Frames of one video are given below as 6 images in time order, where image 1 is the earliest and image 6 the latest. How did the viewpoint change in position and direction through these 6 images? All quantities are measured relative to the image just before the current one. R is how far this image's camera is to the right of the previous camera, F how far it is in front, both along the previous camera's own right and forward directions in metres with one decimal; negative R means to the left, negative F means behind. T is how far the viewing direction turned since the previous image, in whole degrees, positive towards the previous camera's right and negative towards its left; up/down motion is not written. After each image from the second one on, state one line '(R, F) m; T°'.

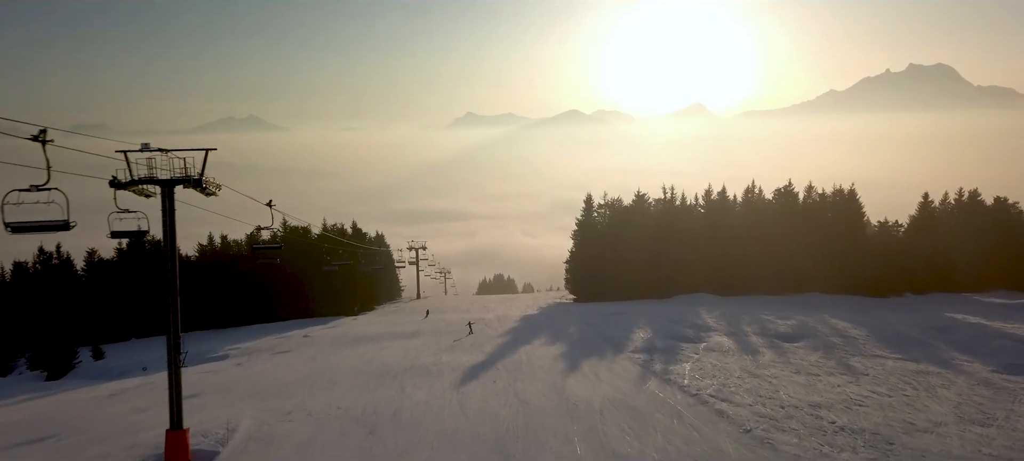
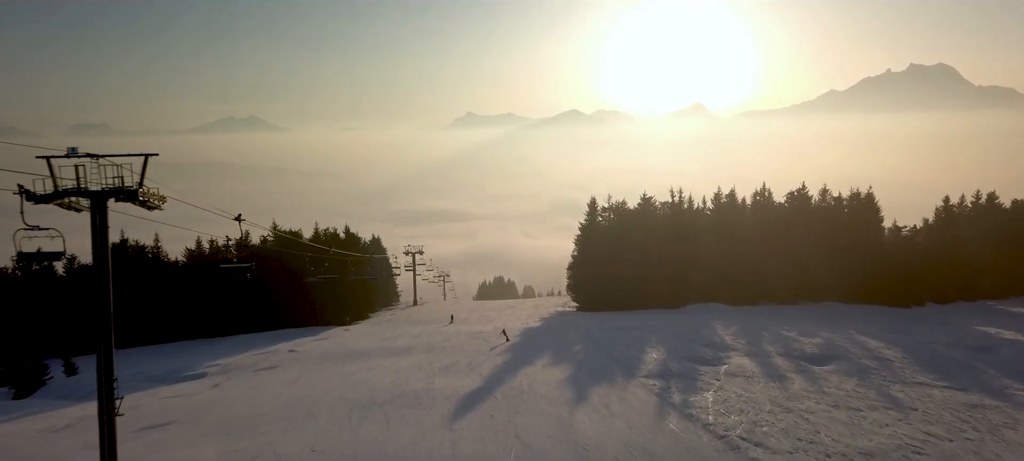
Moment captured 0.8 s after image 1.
(0.0, +1.8) m; 0°
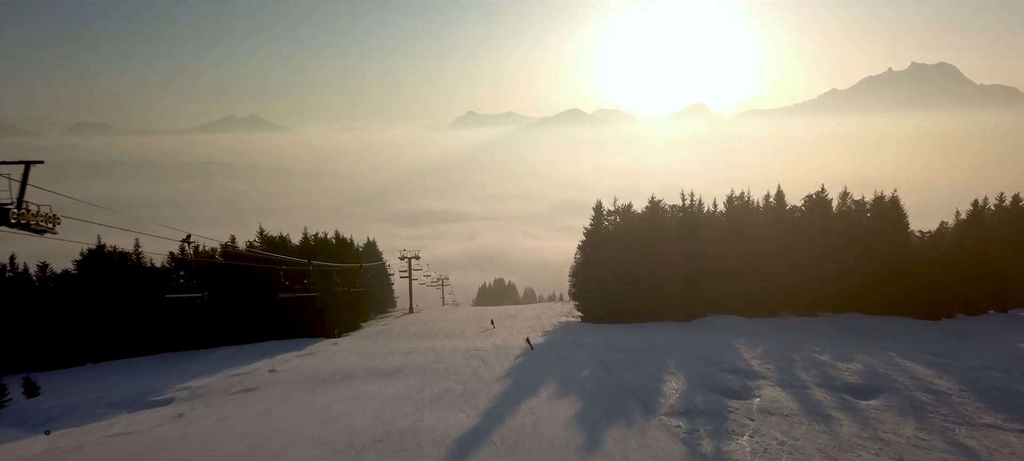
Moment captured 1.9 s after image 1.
(0.0, +2.2) m; 0°
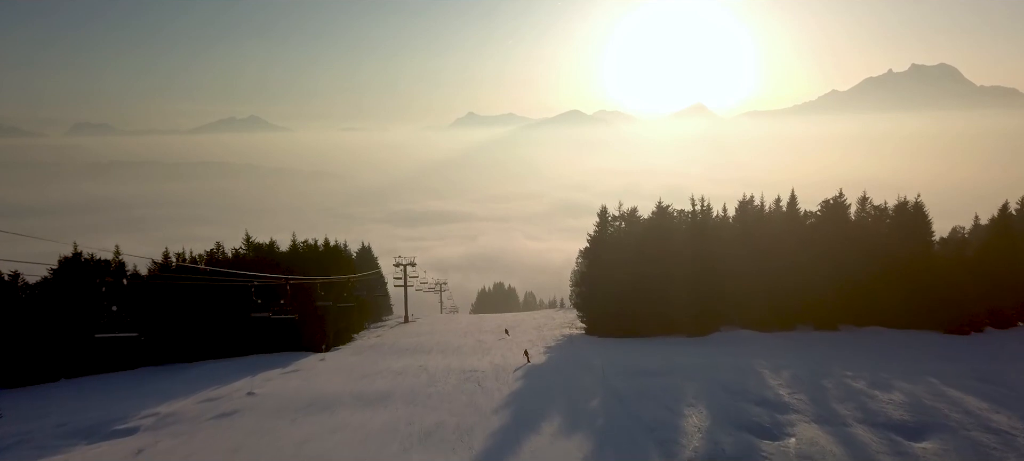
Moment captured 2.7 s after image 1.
(0.0, +1.9) m; 0°
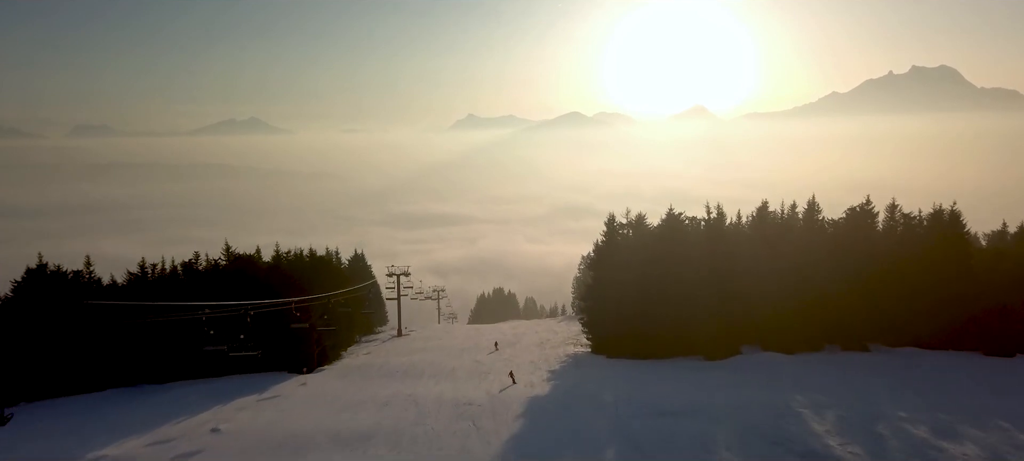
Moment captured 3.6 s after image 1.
(0.0, +2.5) m; 0°
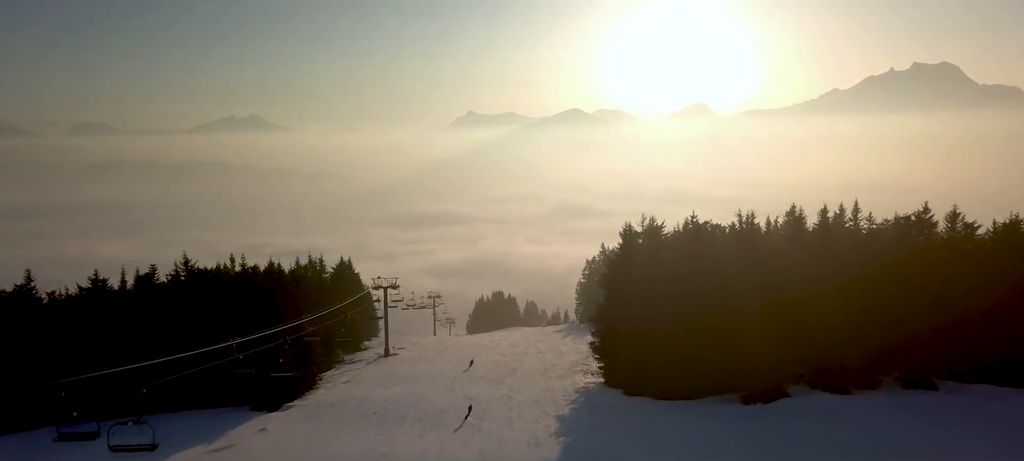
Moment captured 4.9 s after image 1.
(0.0, +4.2) m; 0°
